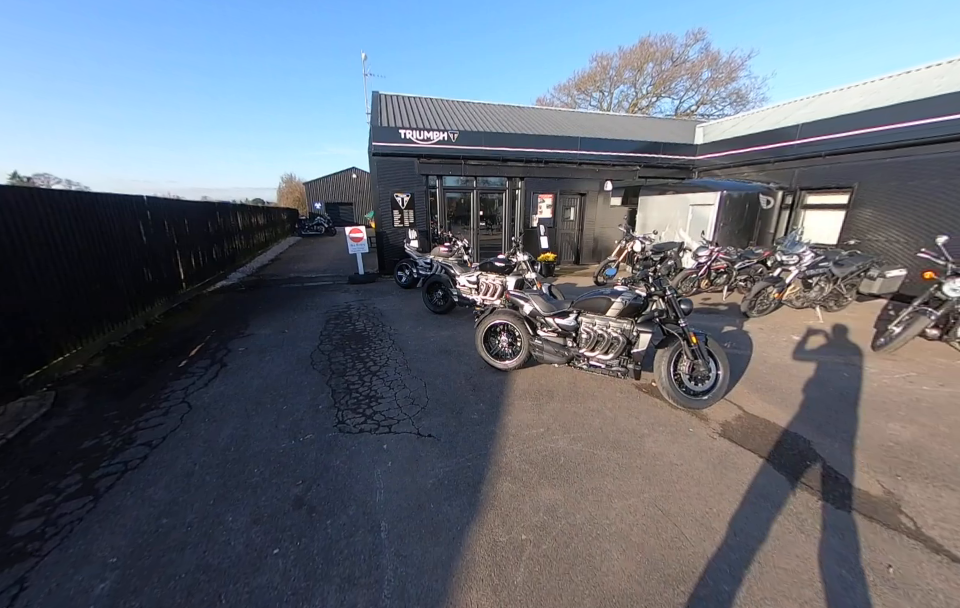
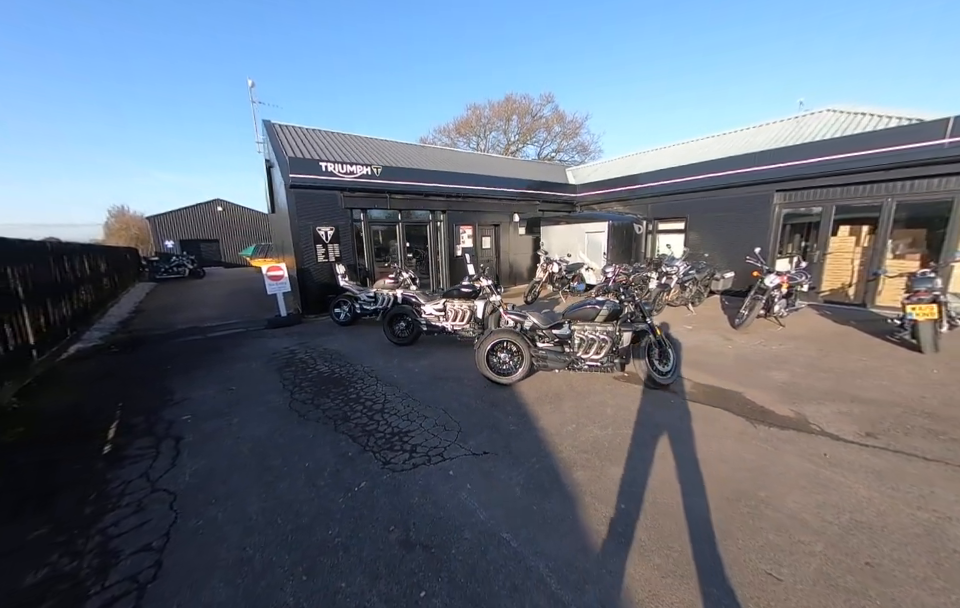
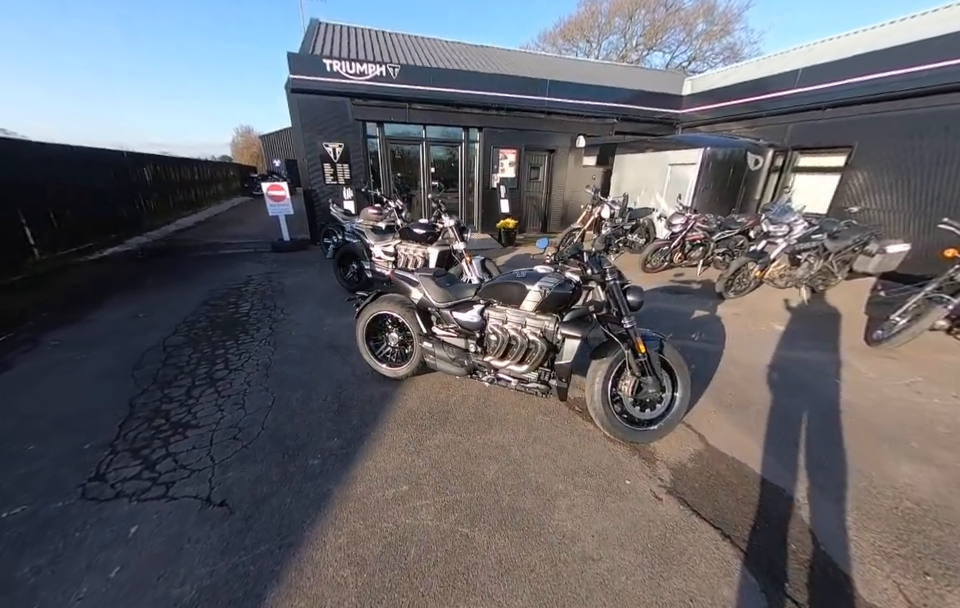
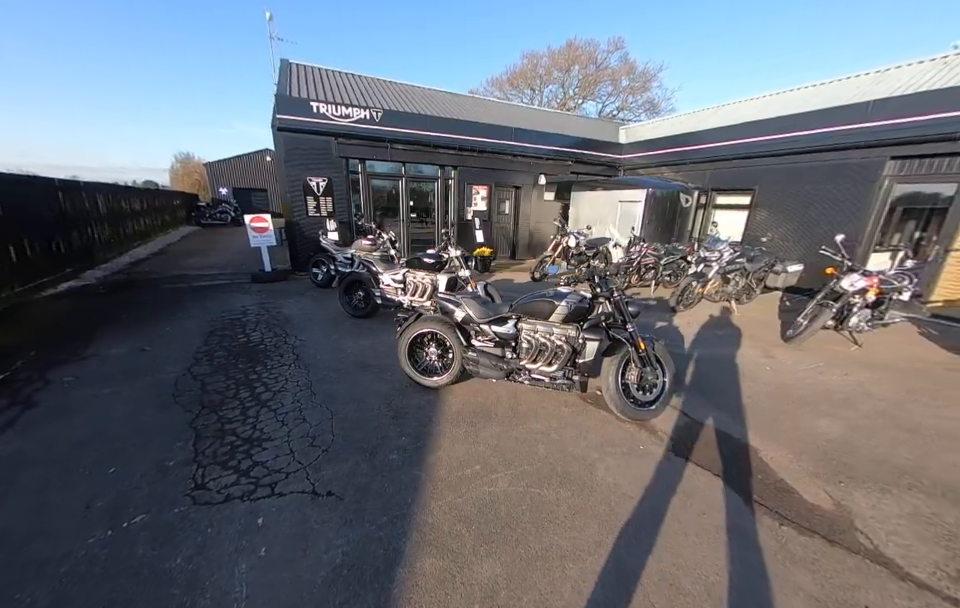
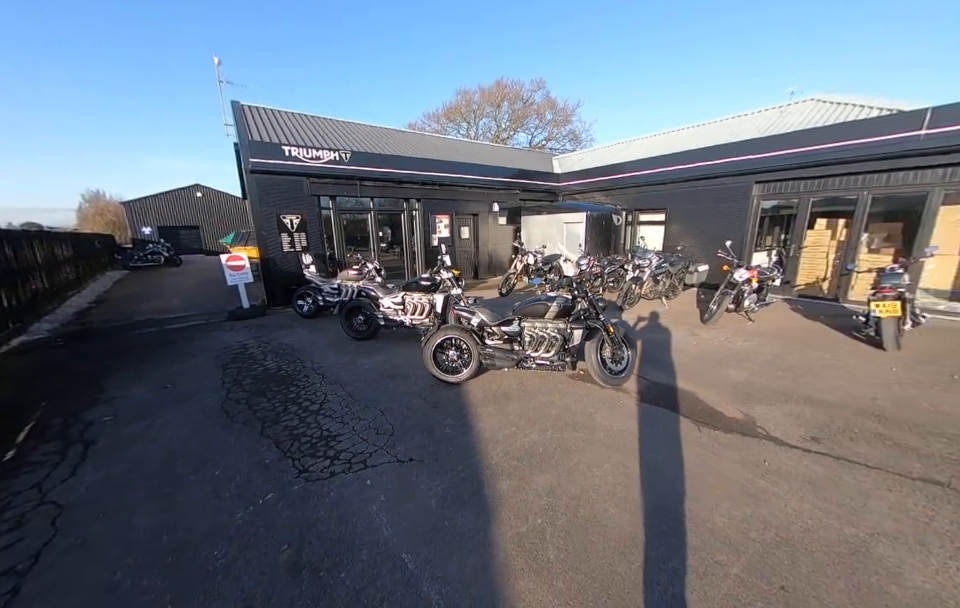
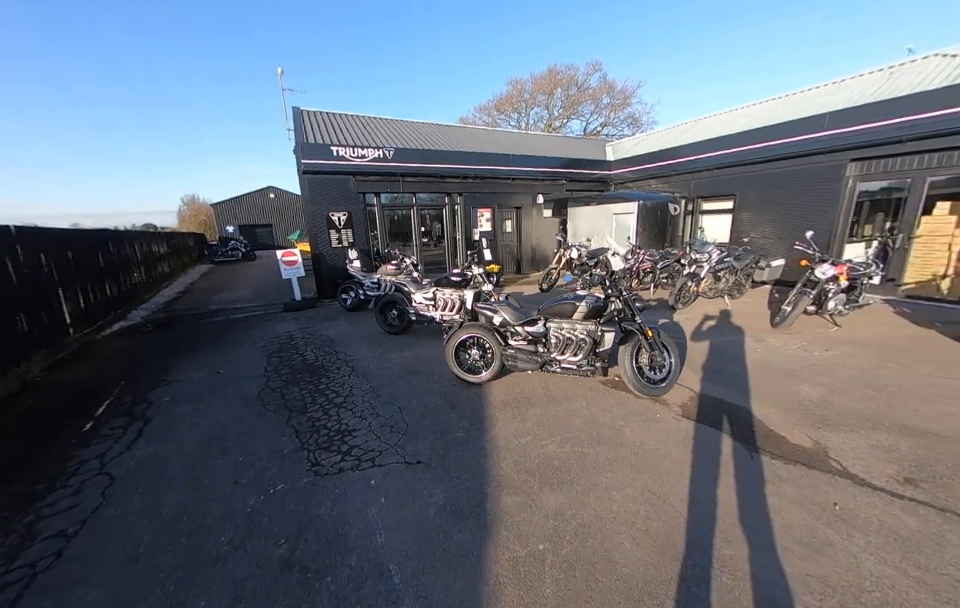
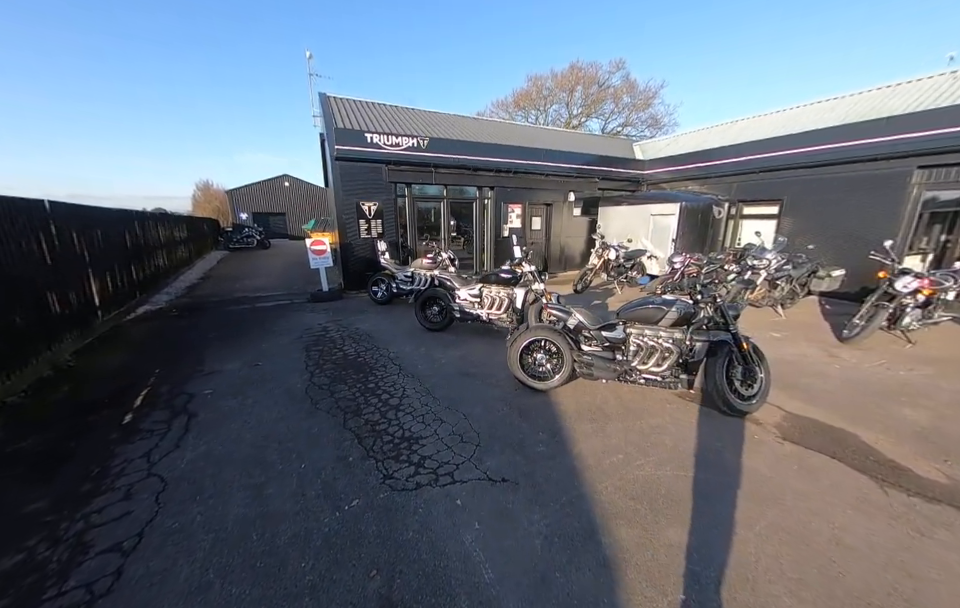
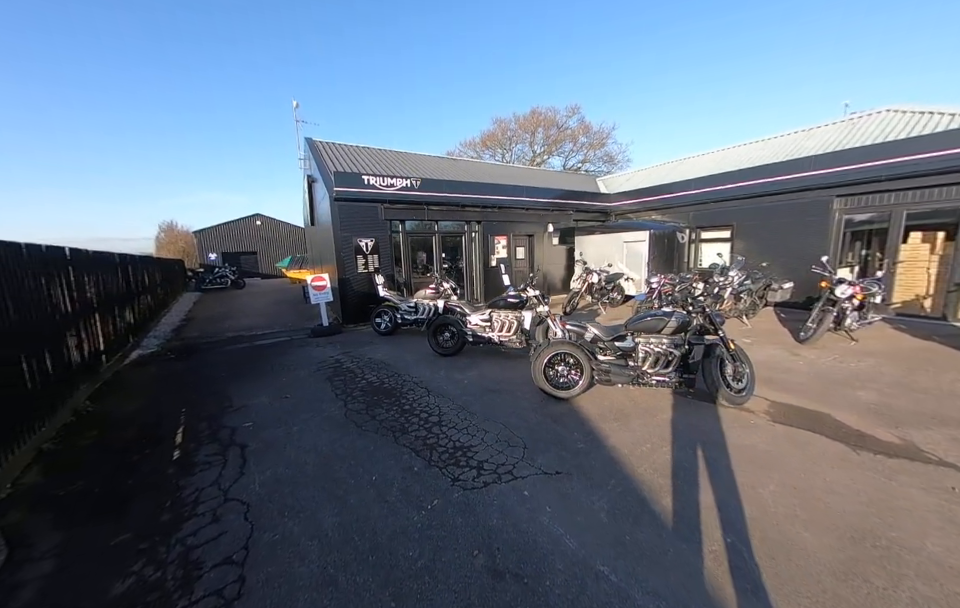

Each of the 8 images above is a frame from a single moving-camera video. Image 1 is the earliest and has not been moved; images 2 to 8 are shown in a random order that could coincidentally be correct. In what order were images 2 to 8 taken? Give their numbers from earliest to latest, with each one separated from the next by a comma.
6, 5, 2, 8, 7, 4, 3
